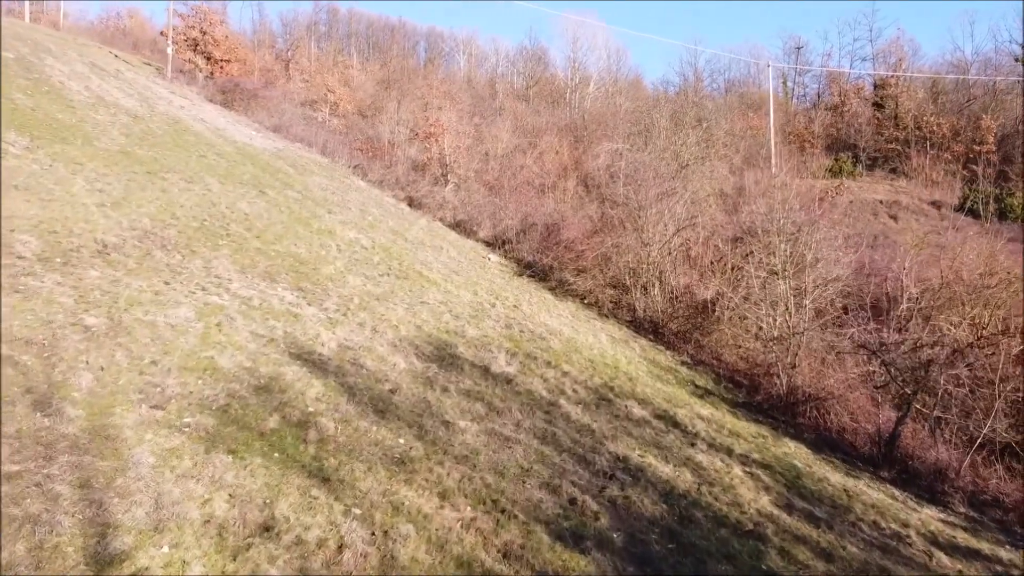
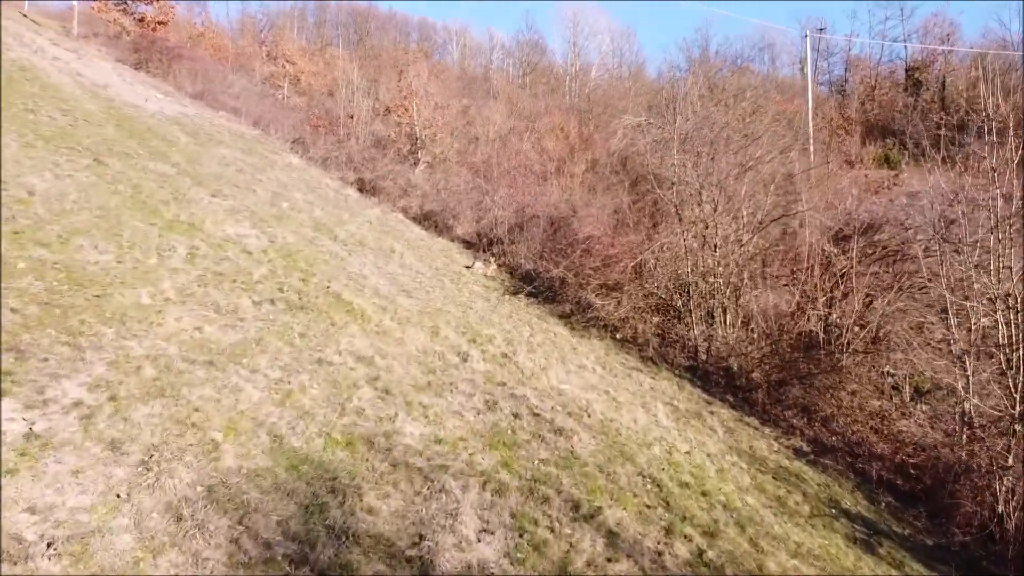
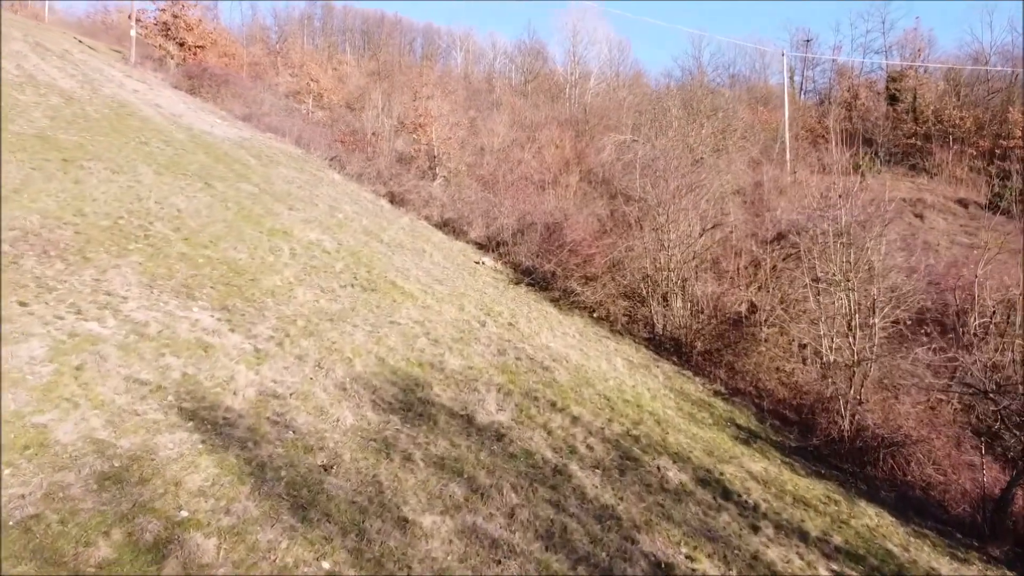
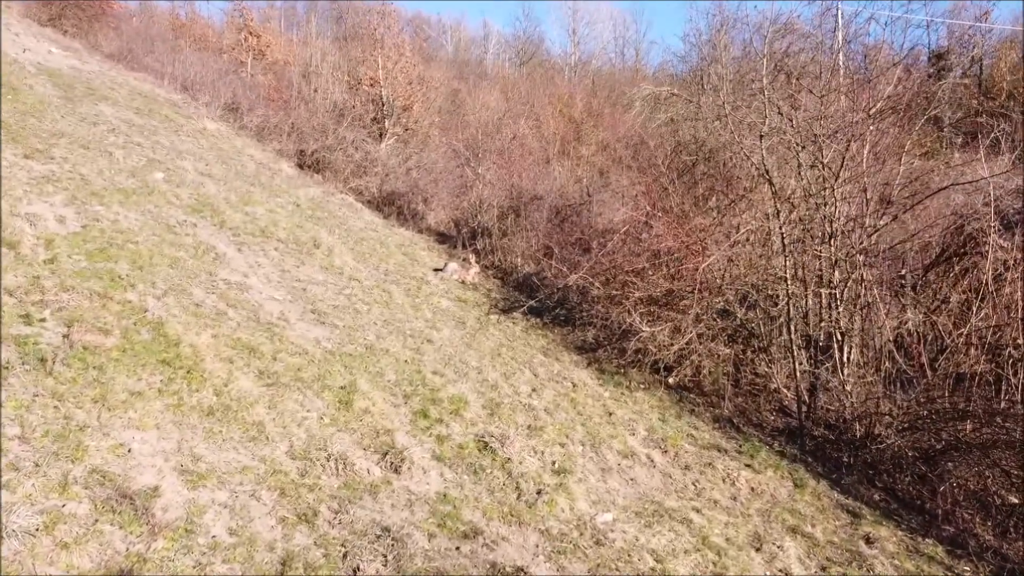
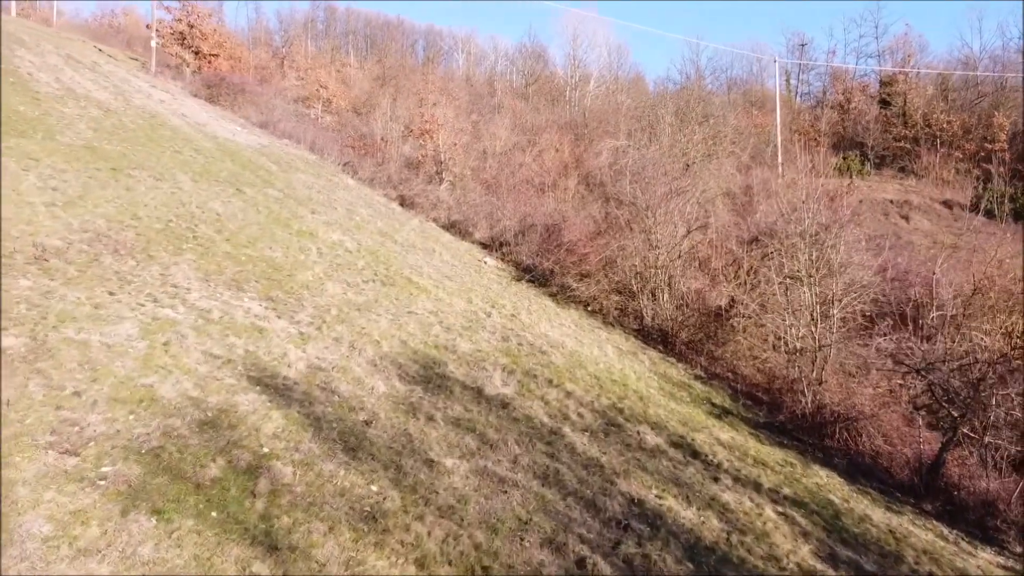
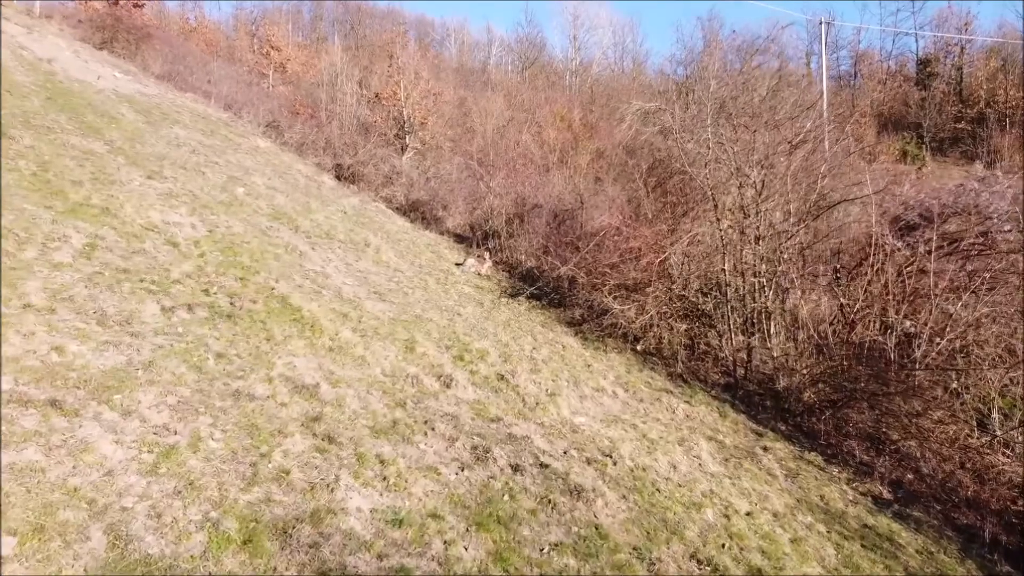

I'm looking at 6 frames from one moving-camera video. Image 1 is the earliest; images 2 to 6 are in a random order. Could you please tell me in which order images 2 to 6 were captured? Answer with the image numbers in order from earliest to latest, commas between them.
5, 3, 2, 6, 4
